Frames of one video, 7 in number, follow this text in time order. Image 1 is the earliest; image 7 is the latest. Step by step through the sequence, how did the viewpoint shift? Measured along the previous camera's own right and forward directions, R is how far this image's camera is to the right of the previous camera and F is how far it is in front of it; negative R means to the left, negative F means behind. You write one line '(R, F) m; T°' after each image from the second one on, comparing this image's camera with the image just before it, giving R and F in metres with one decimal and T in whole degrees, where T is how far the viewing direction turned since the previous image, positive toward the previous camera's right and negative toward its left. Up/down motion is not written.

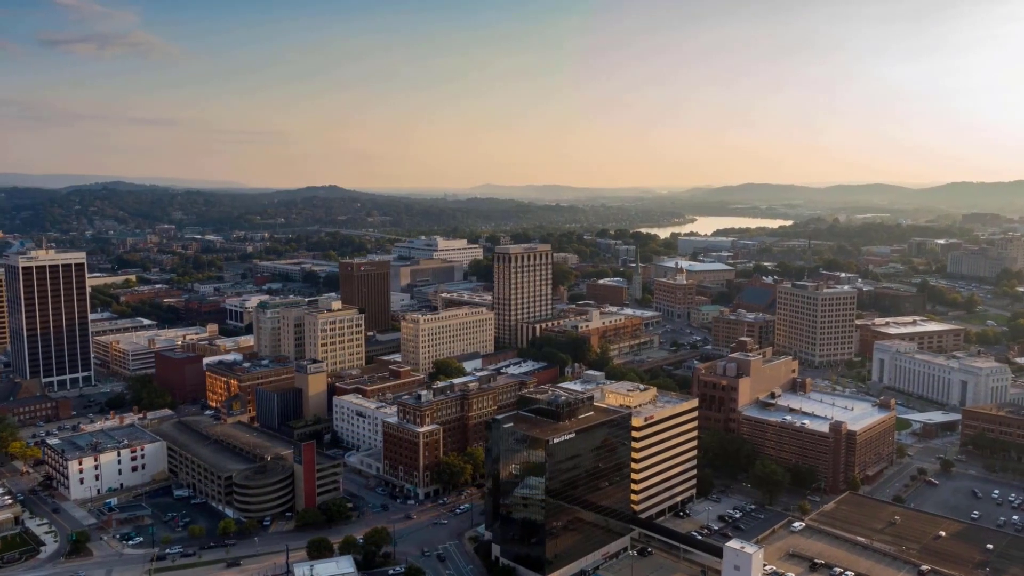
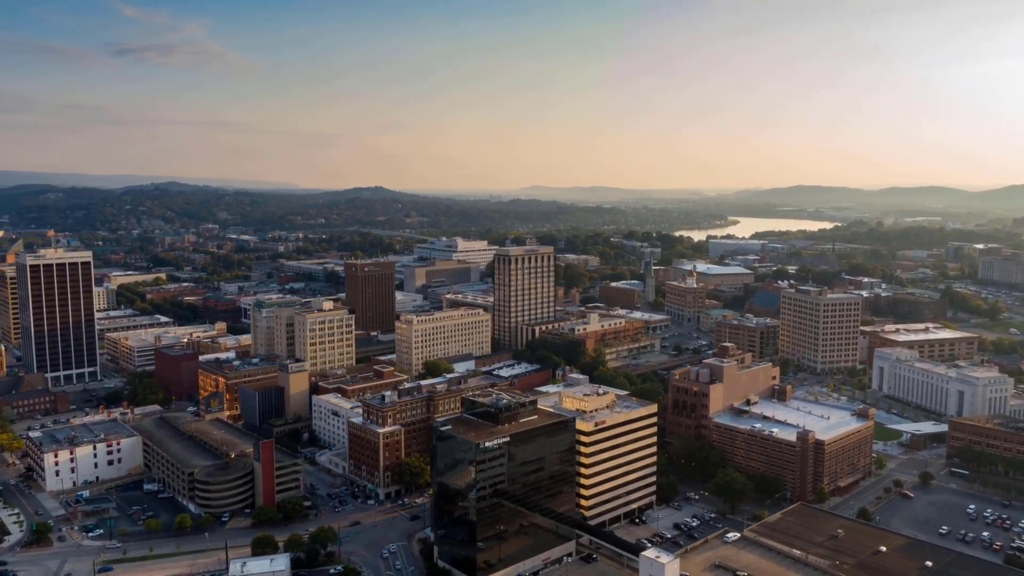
(+4.8, +0.2) m; -3°
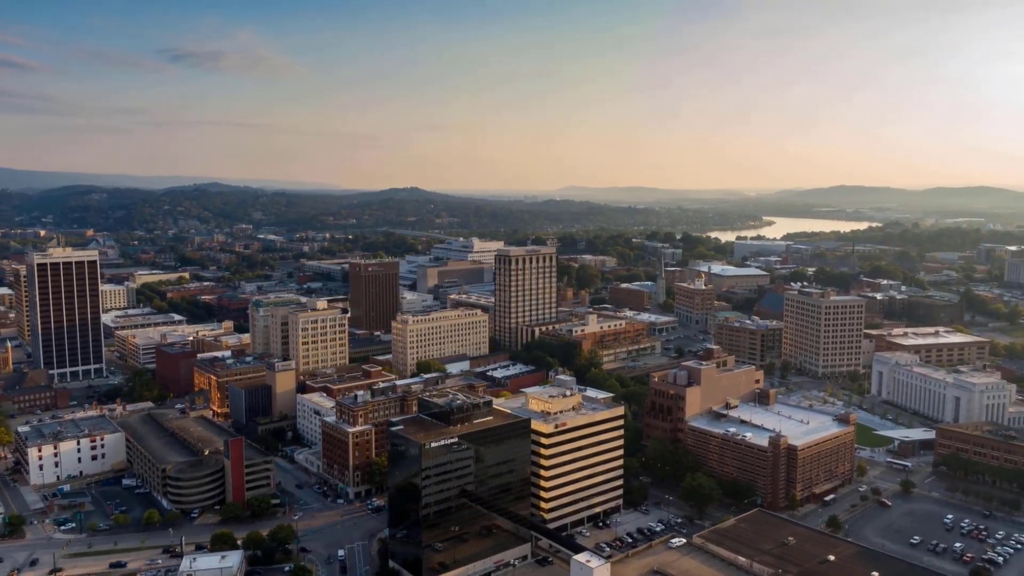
(+3.8, +0.2) m; -3°
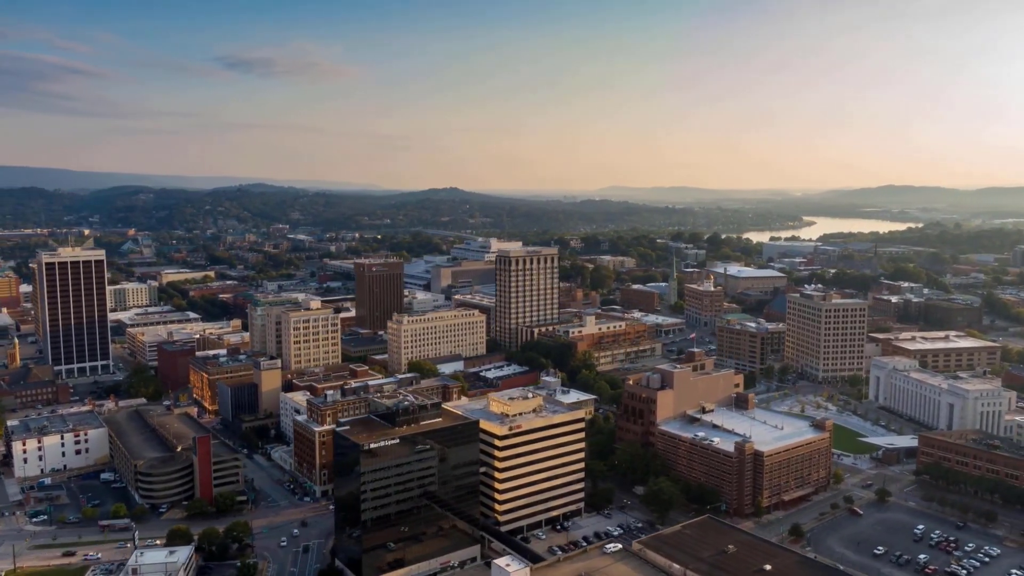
(+4.3, +0.2) m; -3°
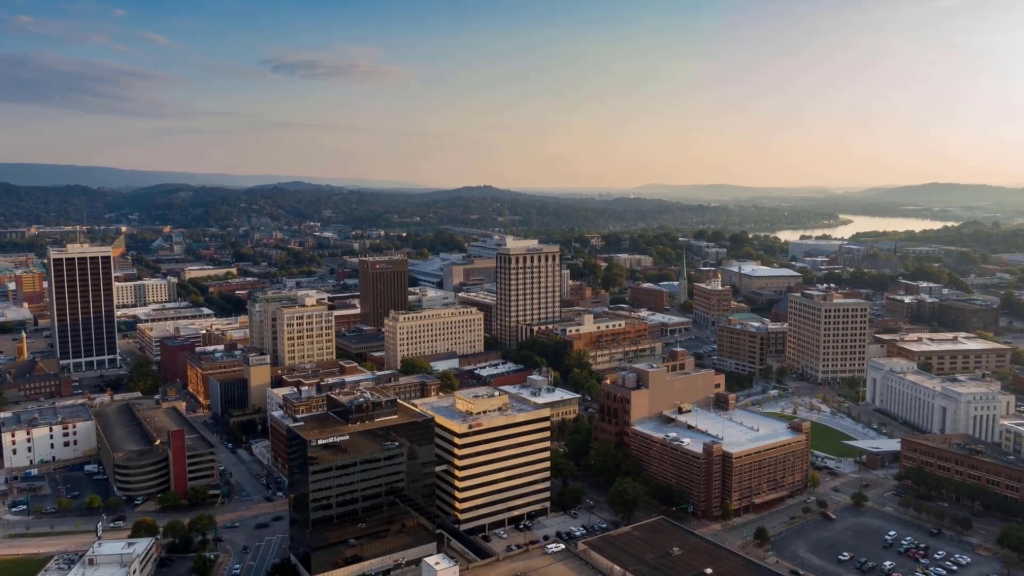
(+3.7, +0.2) m; -3°
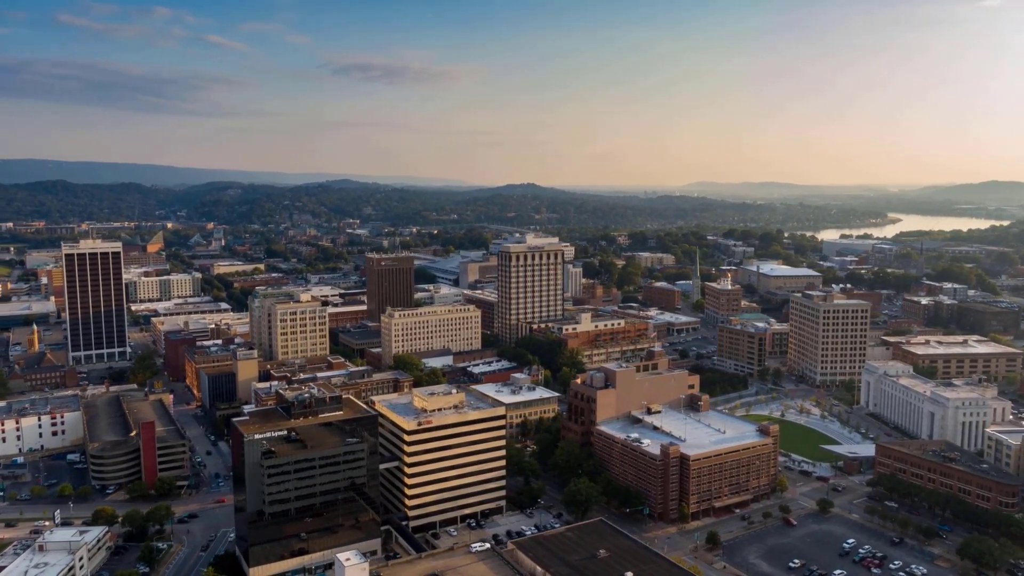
(+4.7, +0.3) m; -3°
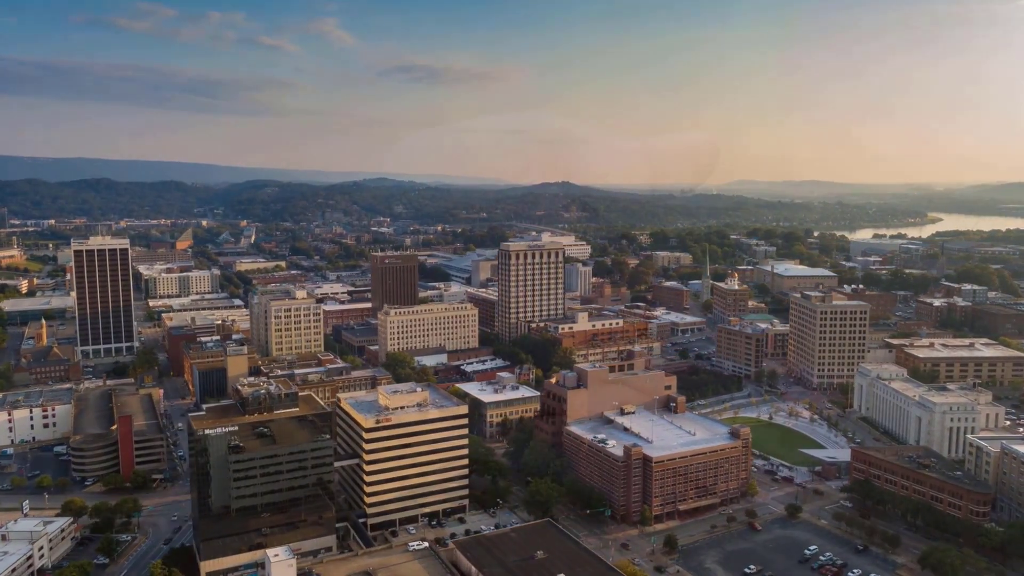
(+3.8, +0.2) m; -3°
